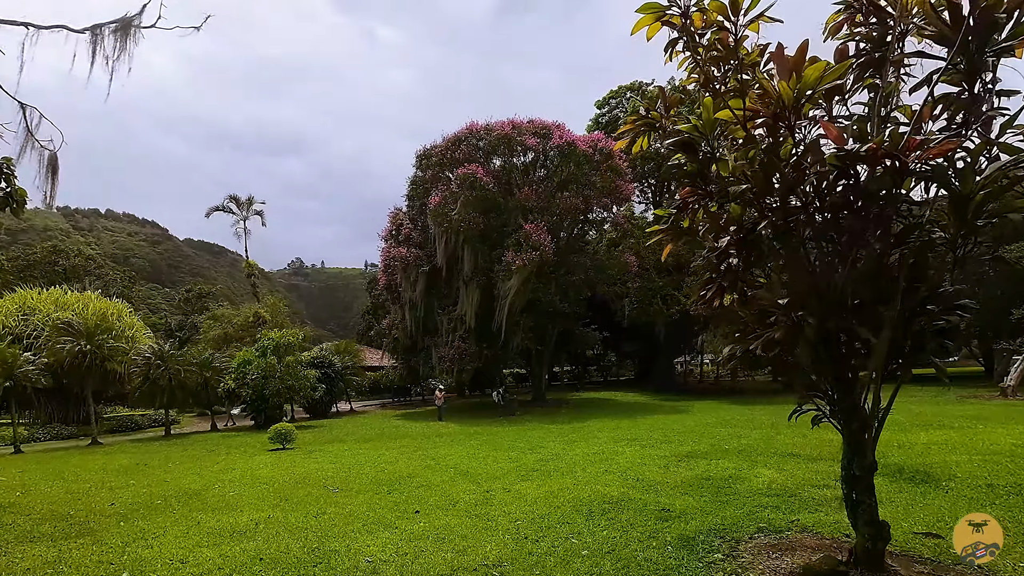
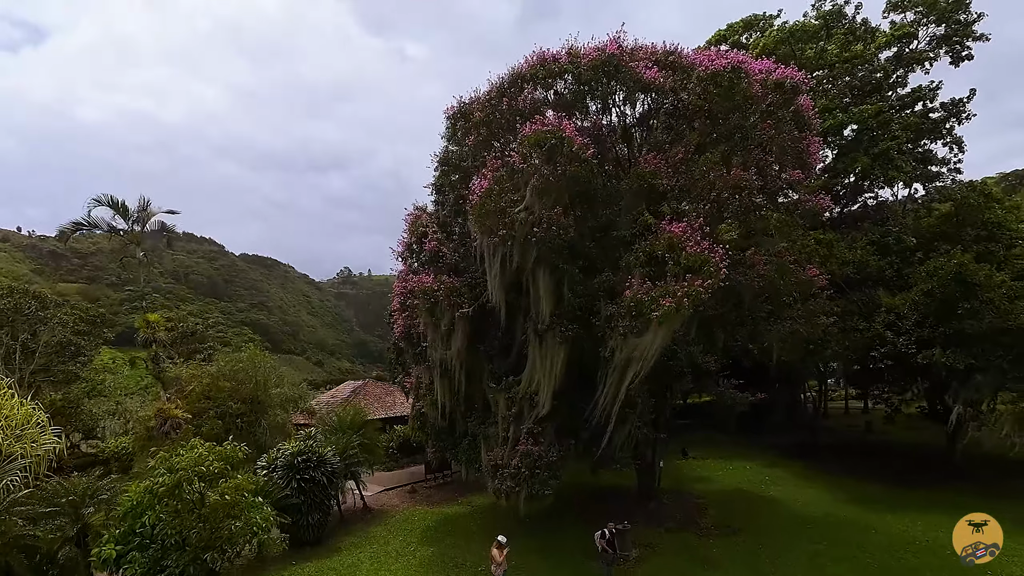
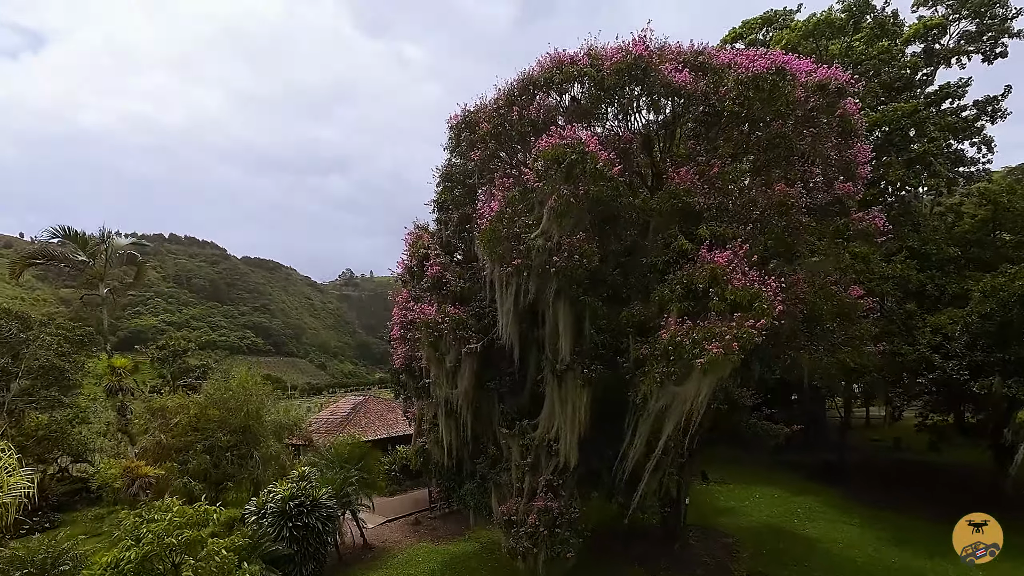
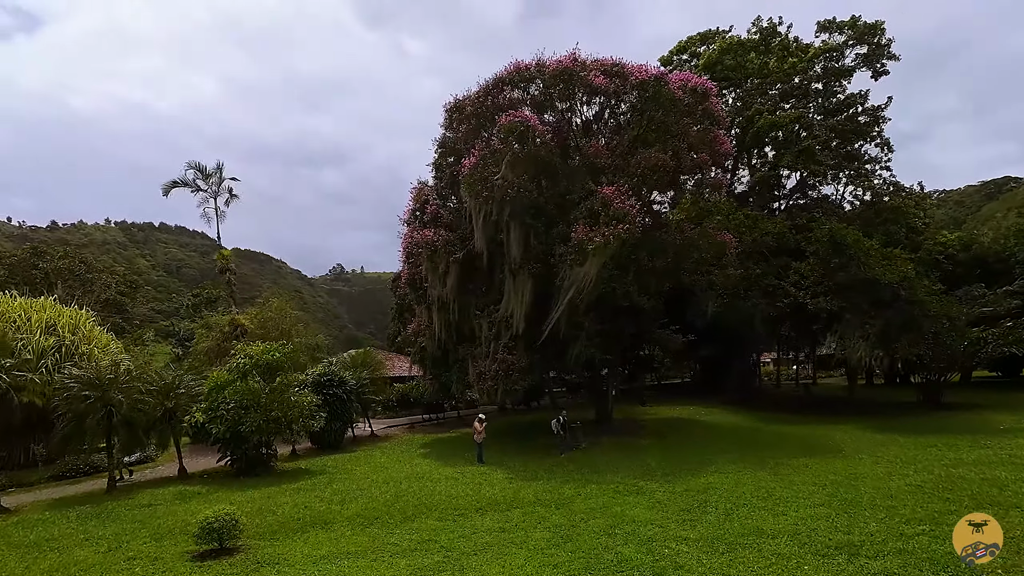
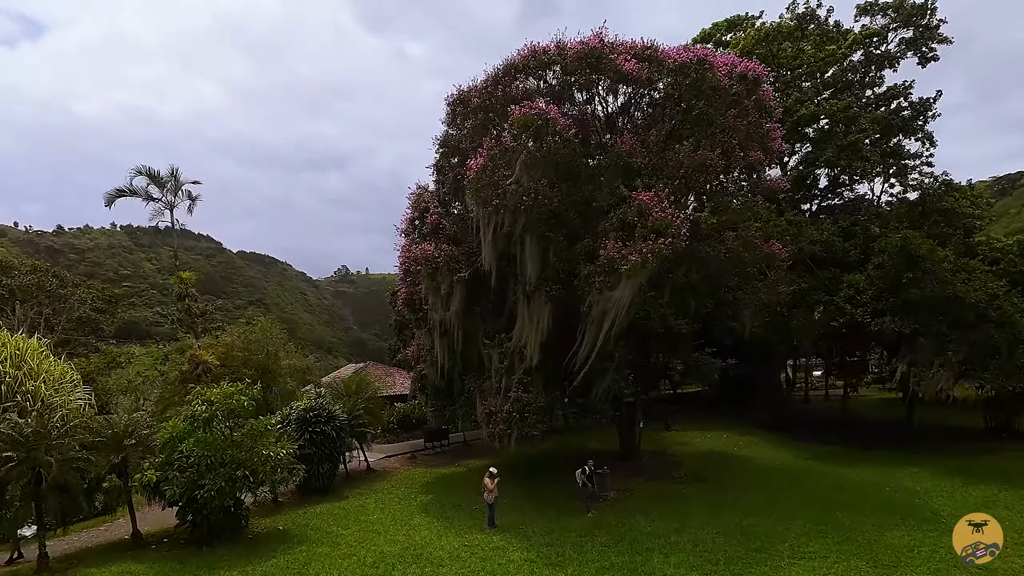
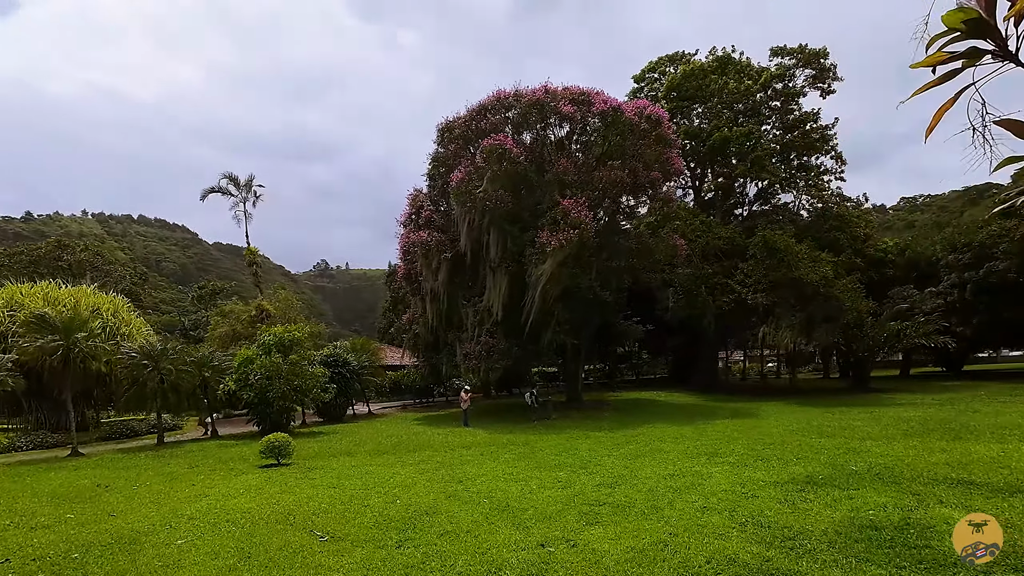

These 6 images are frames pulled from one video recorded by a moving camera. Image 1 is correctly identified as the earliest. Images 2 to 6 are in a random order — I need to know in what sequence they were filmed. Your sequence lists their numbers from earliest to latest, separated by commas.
6, 4, 5, 2, 3
